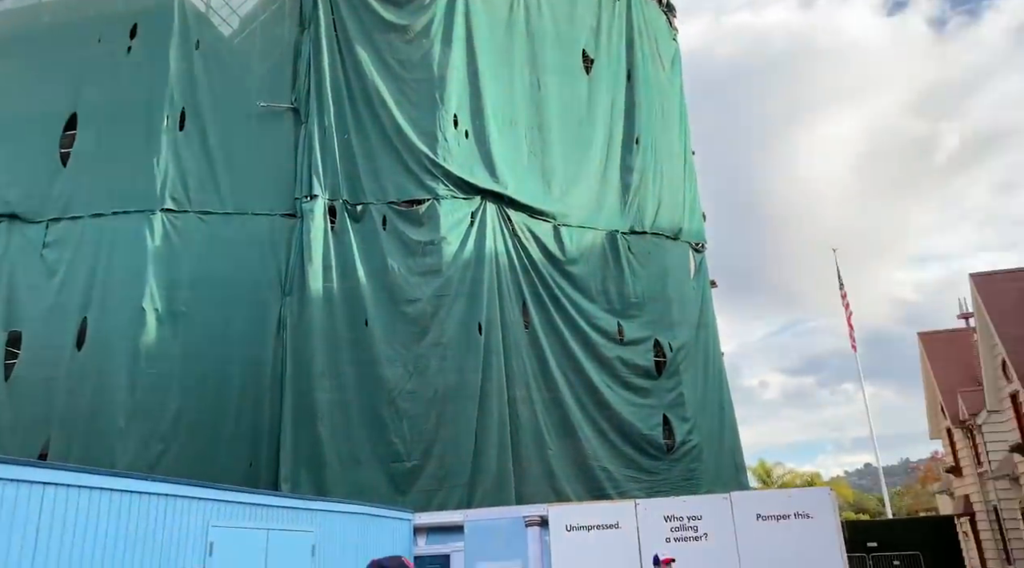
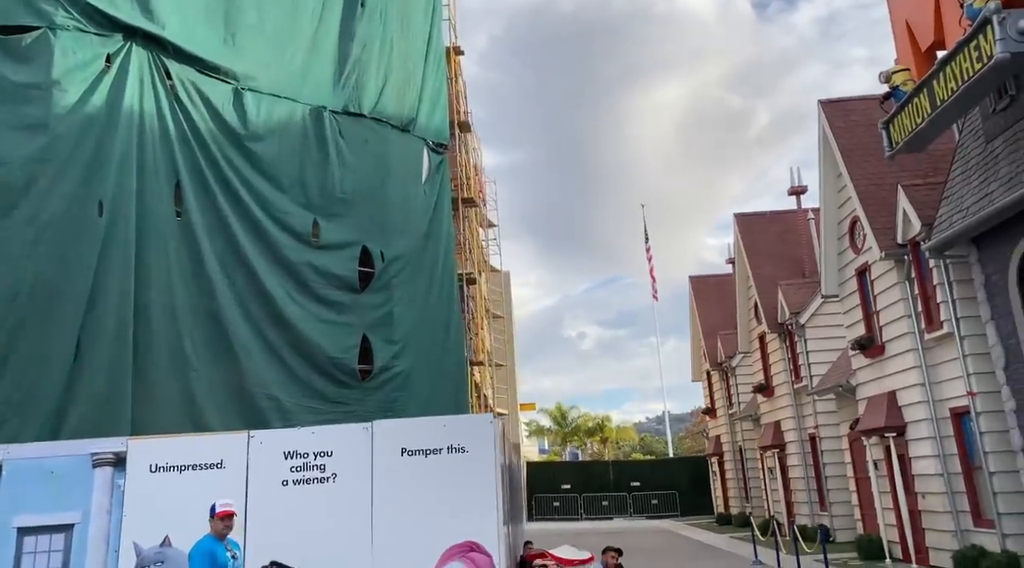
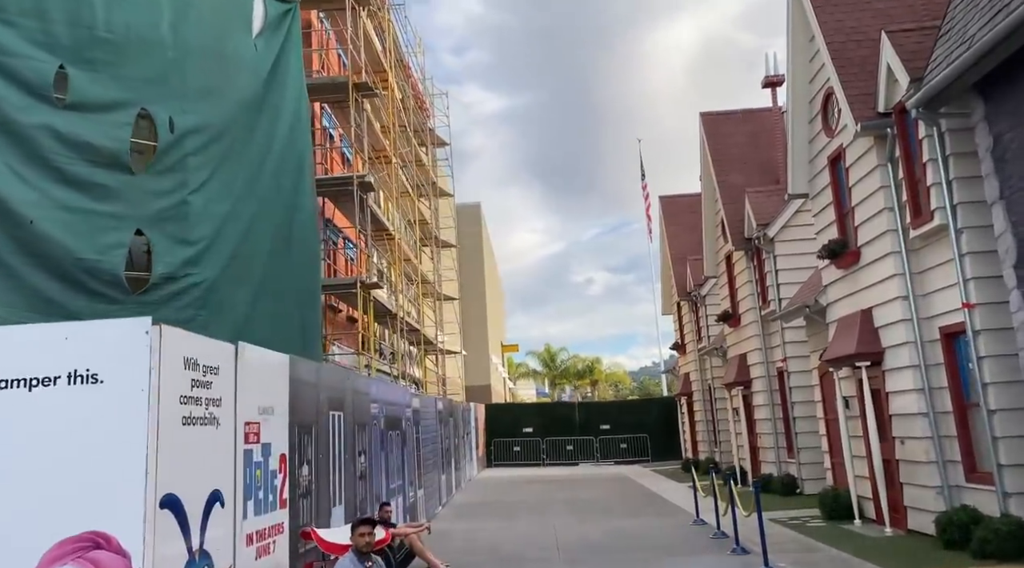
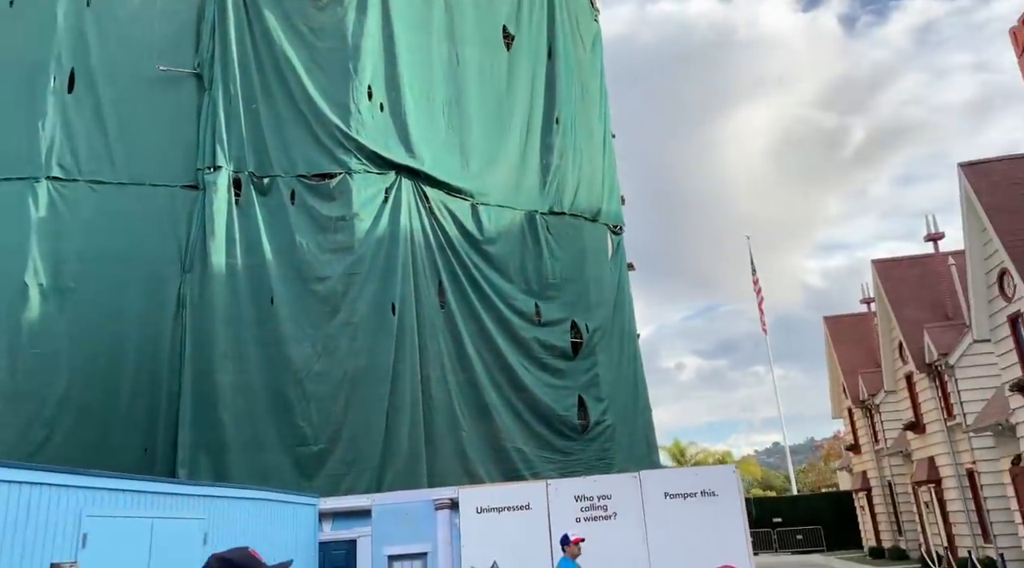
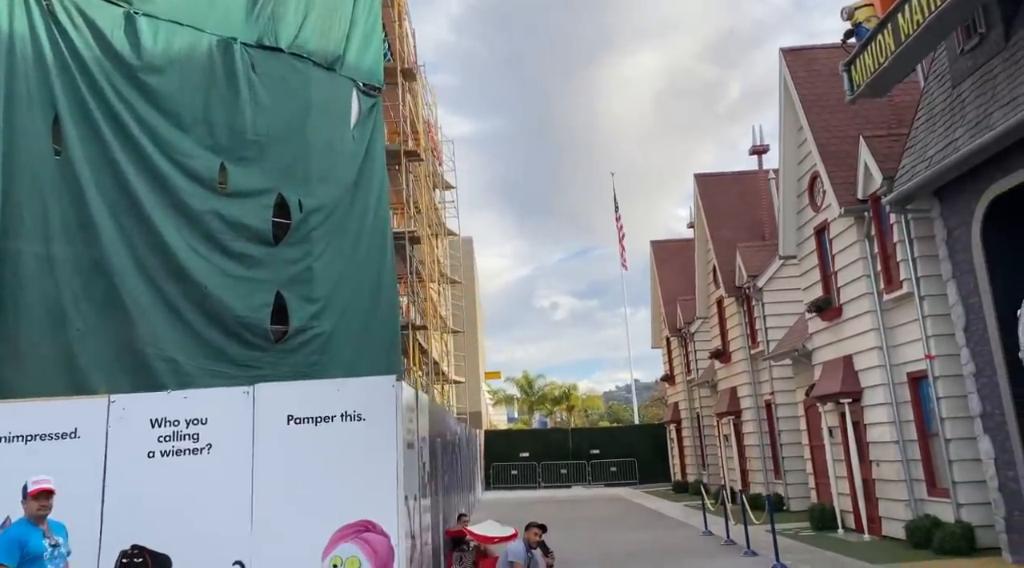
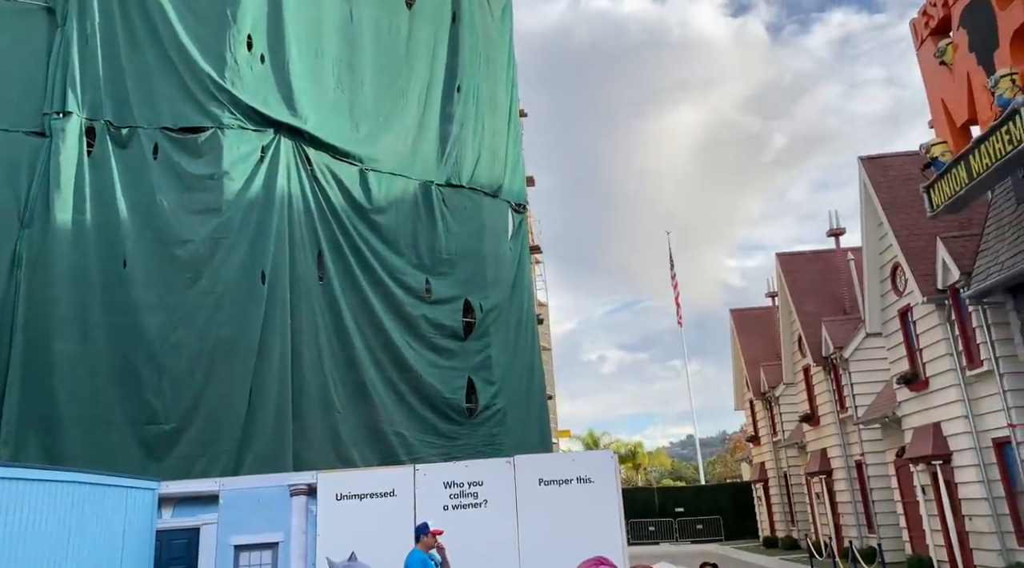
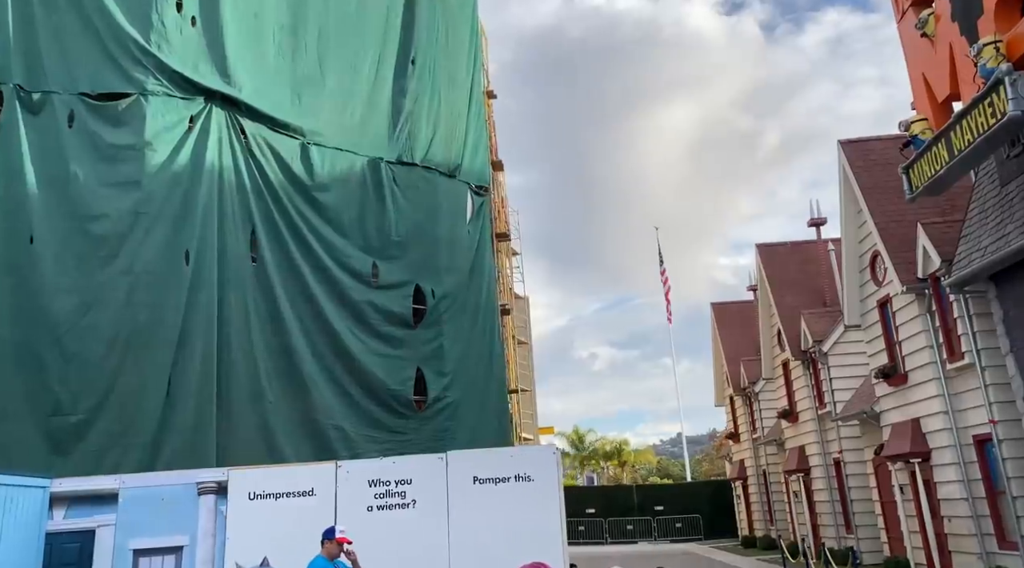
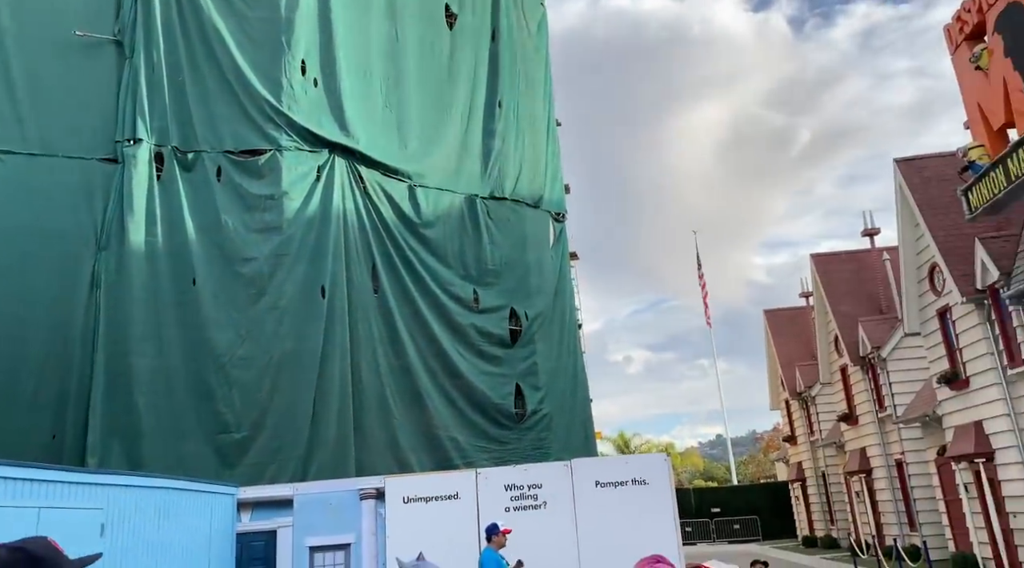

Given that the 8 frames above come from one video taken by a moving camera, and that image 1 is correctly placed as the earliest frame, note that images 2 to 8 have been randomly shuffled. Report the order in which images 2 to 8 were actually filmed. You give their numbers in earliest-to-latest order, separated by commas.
4, 8, 6, 7, 2, 5, 3
